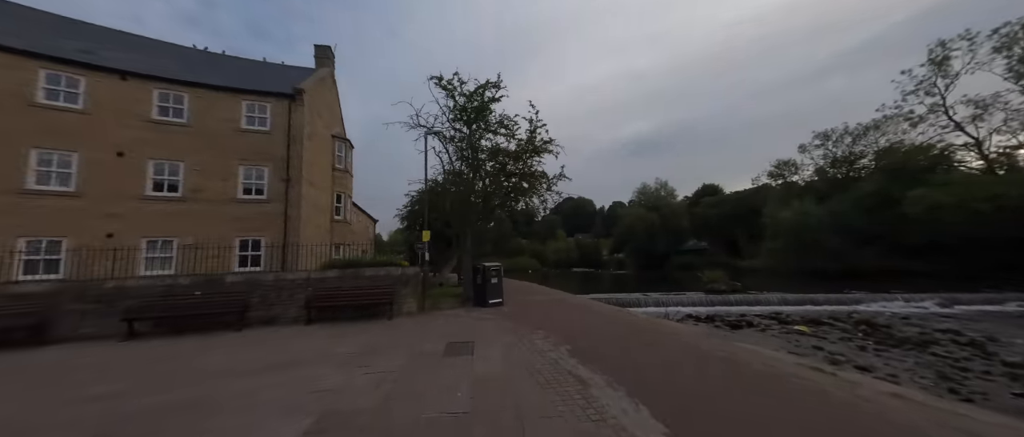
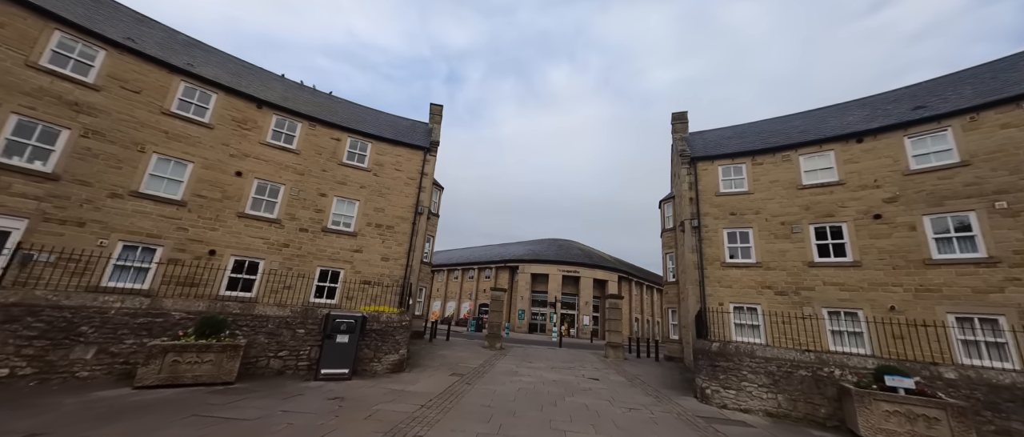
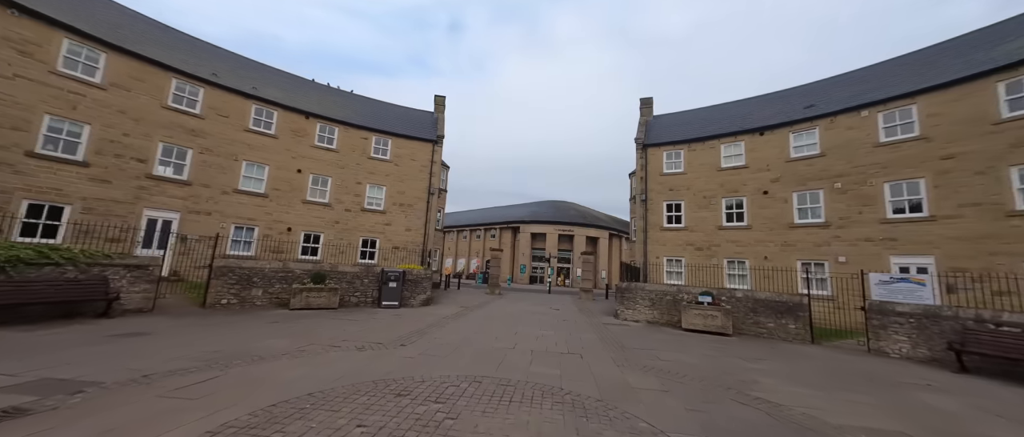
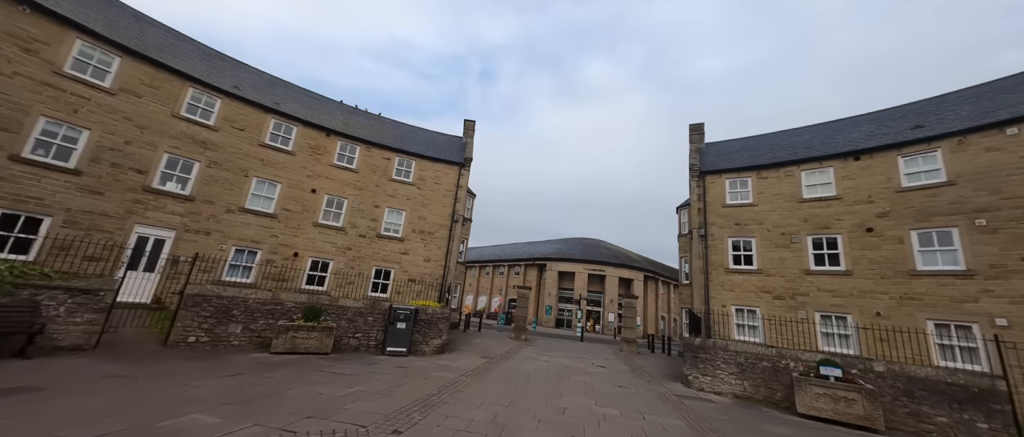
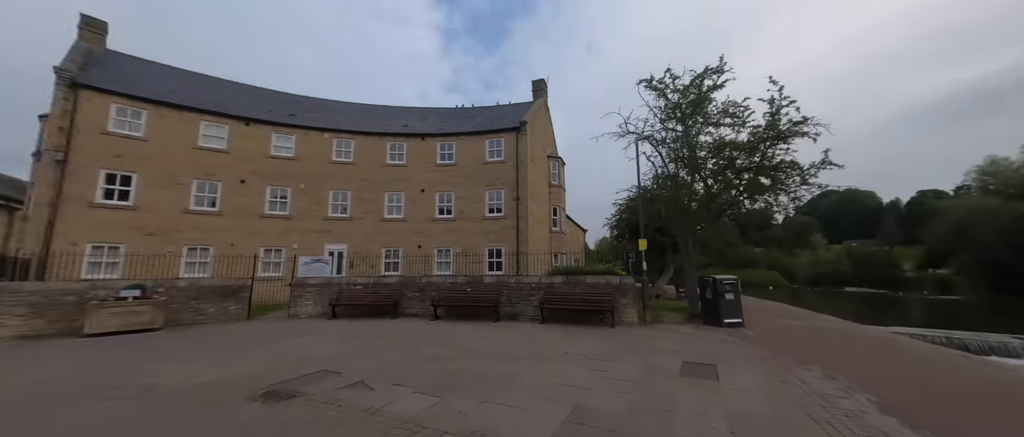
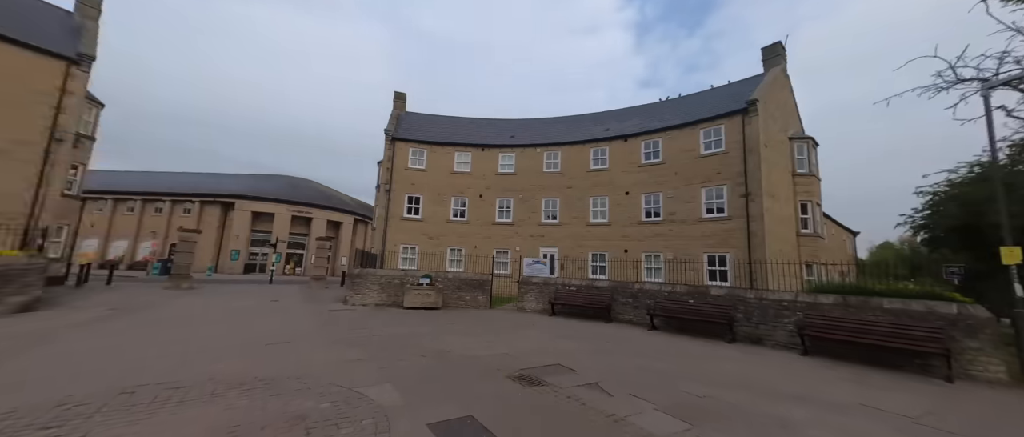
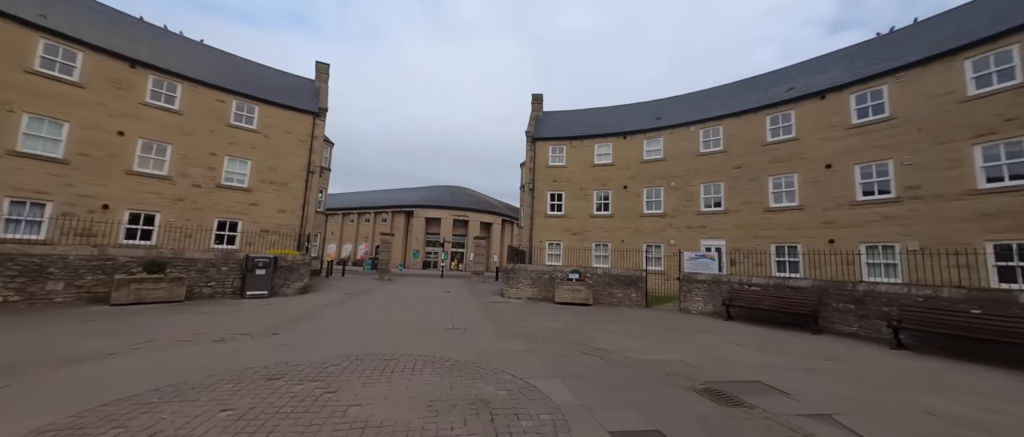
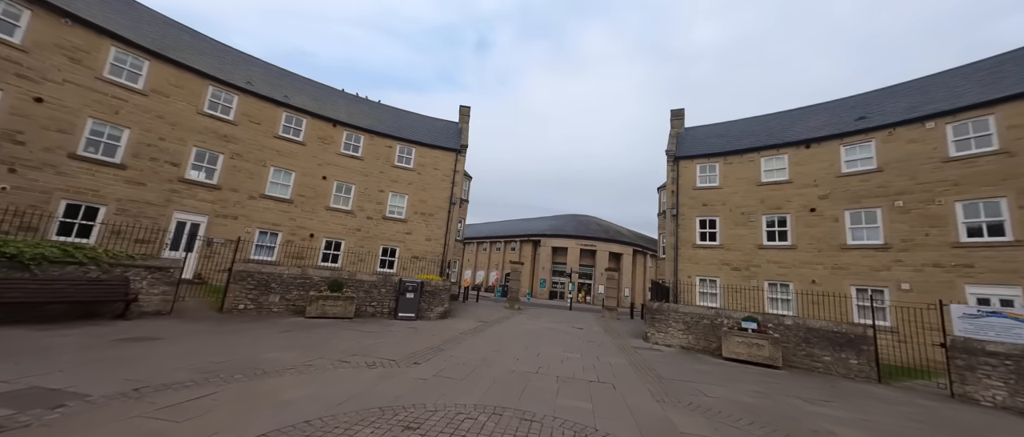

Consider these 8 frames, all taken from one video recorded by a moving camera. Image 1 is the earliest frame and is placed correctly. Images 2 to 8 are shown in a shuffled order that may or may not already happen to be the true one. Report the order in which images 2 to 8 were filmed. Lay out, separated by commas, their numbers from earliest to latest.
5, 6, 7, 3, 8, 4, 2
